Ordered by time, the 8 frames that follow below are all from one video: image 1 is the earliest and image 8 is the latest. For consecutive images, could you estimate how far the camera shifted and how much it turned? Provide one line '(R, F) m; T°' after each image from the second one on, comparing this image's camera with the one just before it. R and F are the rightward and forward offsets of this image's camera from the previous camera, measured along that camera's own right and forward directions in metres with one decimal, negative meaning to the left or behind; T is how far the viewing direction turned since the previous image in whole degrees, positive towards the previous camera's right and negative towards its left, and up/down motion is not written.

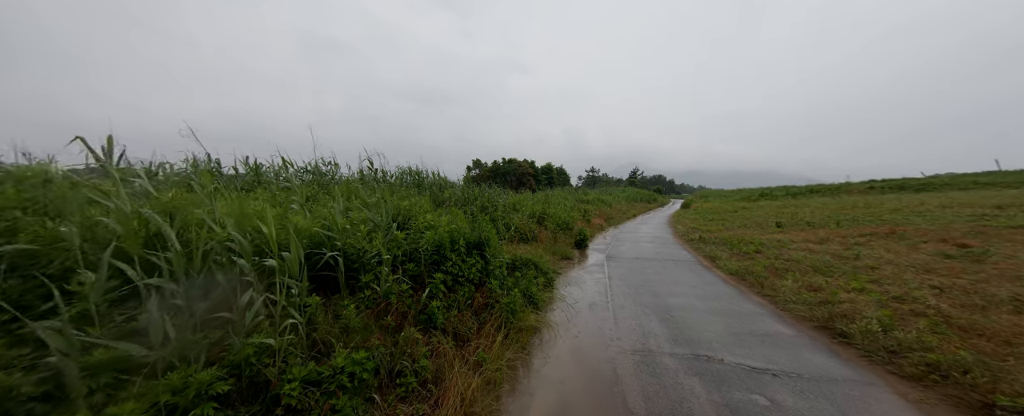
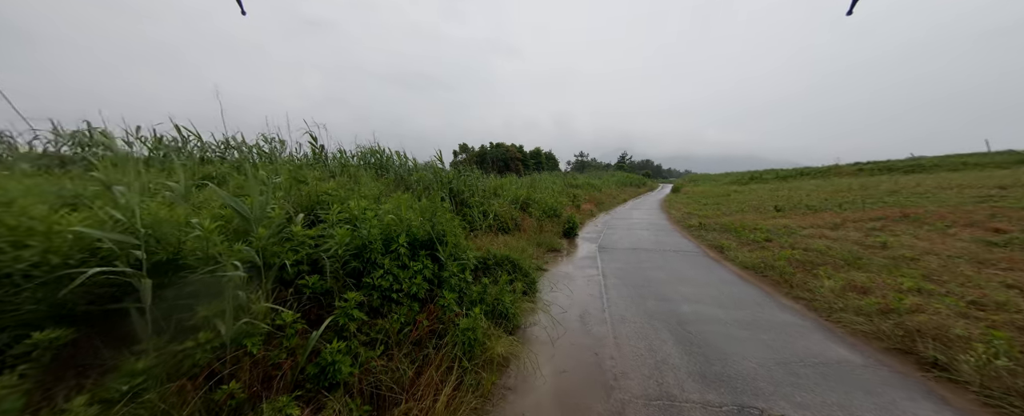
(+0.2, +1.1) m; +2°
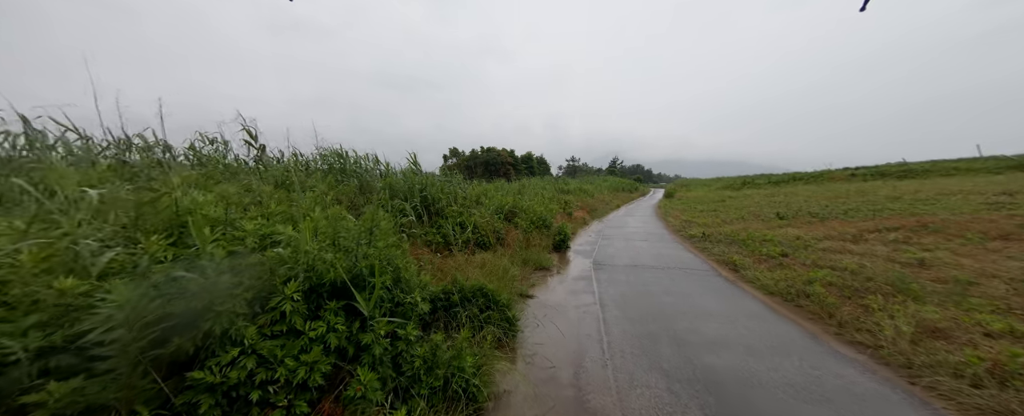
(+0.2, +0.9) m; +2°
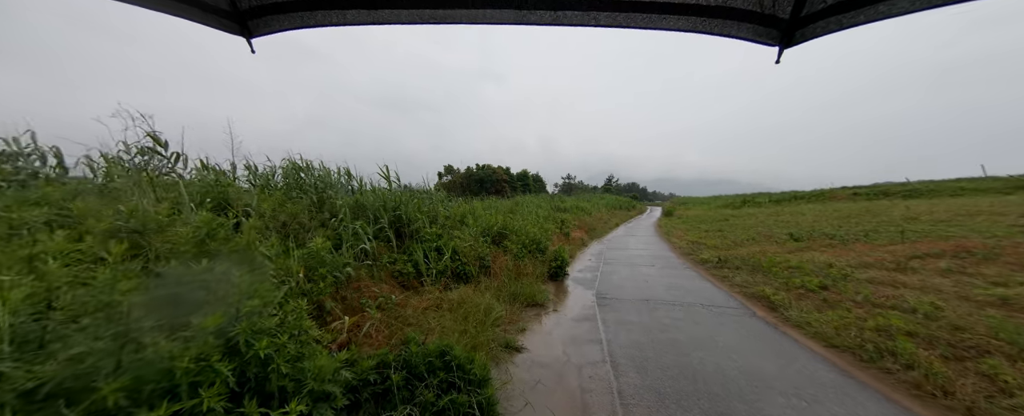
(+0.1, +1.0) m; +1°
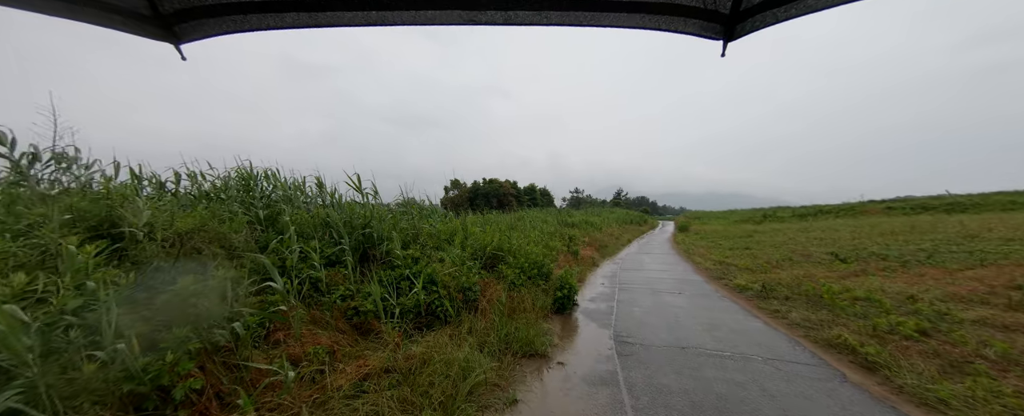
(+0.2, +1.1) m; -1°
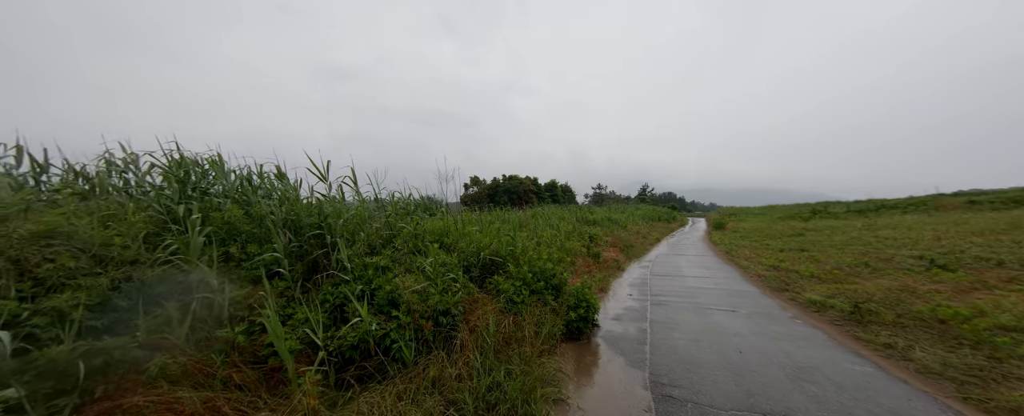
(+0.3, +1.2) m; -4°
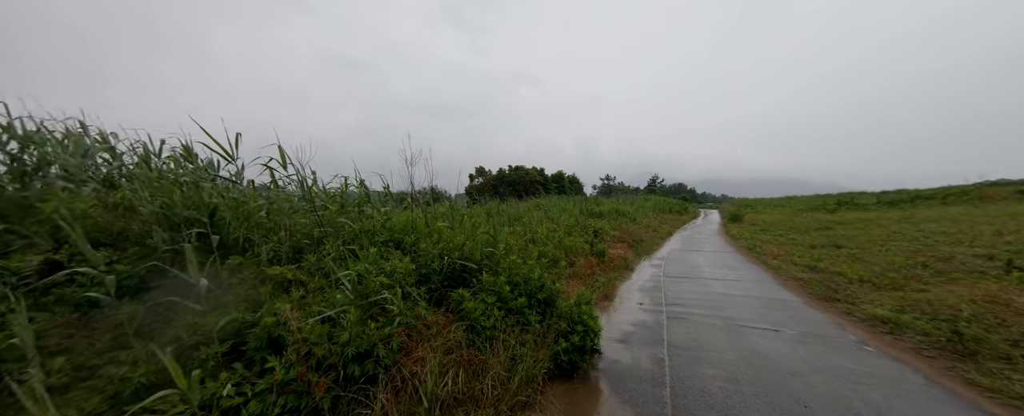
(+0.4, +1.1) m; -1°
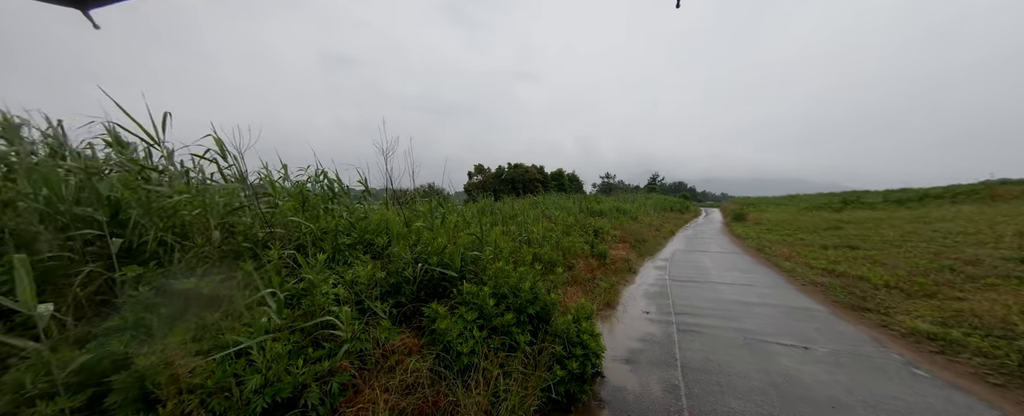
(+0.1, +0.5) m; 0°
